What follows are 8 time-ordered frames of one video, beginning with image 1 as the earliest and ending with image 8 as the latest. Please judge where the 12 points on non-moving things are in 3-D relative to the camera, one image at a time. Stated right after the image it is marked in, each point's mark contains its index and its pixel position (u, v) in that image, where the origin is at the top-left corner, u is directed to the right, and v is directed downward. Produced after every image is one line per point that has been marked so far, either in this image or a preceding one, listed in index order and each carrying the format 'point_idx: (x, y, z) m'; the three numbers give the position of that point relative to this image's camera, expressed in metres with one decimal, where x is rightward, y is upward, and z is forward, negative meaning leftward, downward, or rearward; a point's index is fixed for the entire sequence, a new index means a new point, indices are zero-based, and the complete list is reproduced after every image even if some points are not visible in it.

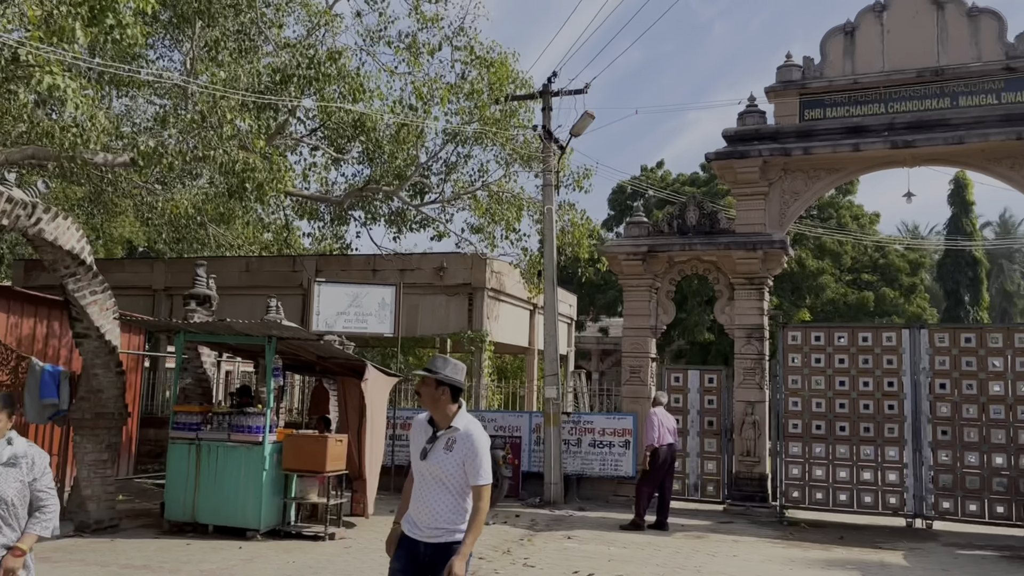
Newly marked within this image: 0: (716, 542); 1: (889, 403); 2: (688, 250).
0: (+2.2, -2.7, +9.1) m
1: (+4.7, -1.4, +10.6) m
2: (+2.4, +0.5, +11.6) m
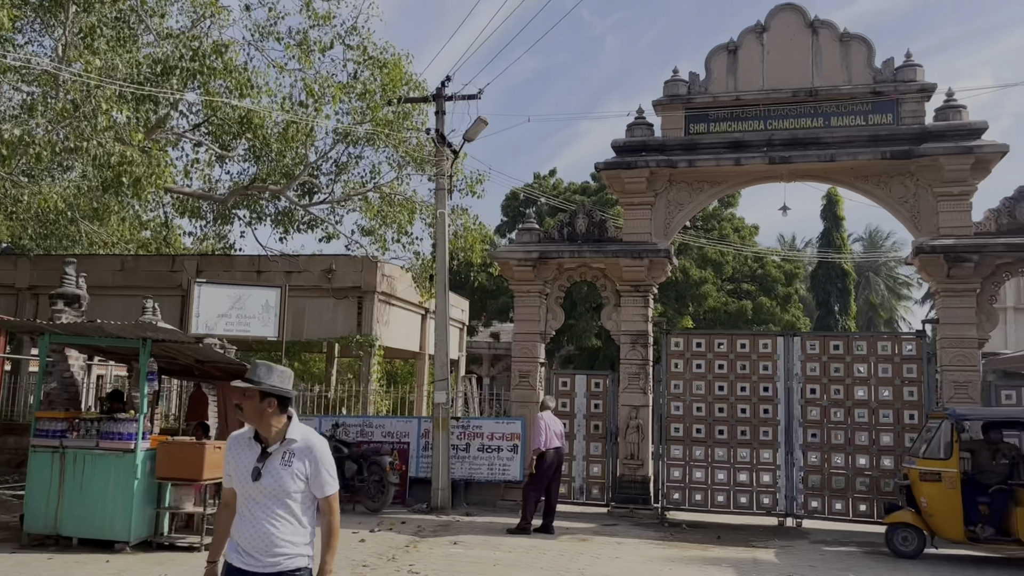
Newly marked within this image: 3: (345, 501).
0: (+0.9, -2.8, +9.3) m
1: (+3.3, -1.5, +11.1) m
2: (+0.9, +0.4, +11.8) m
3: (-2.3, -2.9, +11.8) m
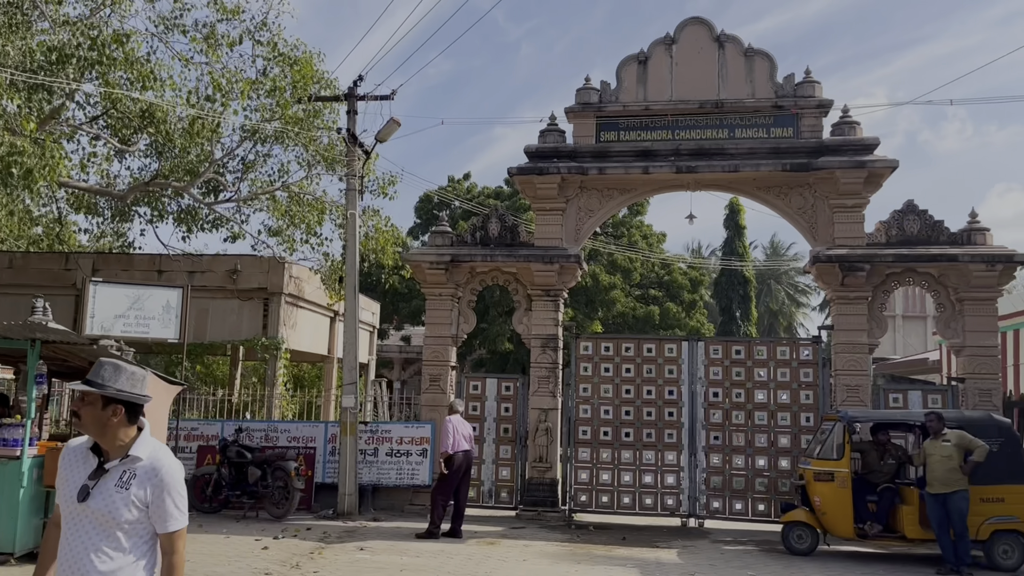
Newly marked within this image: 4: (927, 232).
0: (-0.1, -2.8, +9.3) m
1: (+2.1, -1.6, +11.3) m
2: (-0.3, +0.4, +11.8) m
3: (-3.5, -2.9, +11.5) m
4: (+5.3, +0.7, +10.8) m
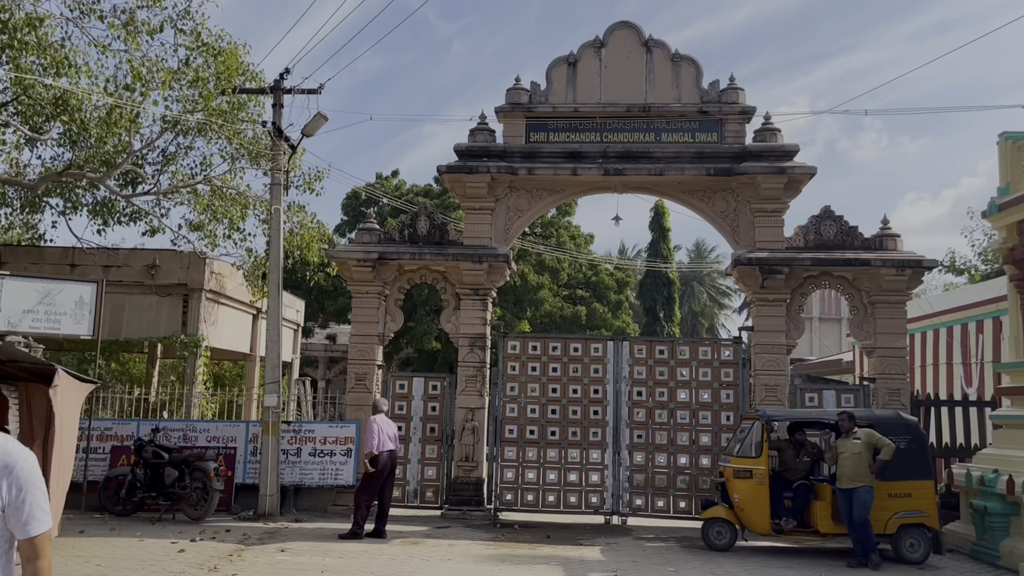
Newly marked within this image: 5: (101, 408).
0: (-0.9, -2.8, +9.2) m
1: (+1.1, -1.6, +11.4) m
2: (-1.3, +0.4, +11.7) m
3: (-4.5, -2.9, +11.1) m
4: (+4.3, +0.7, +11.2) m
5: (-6.0, -1.7, +12.4) m
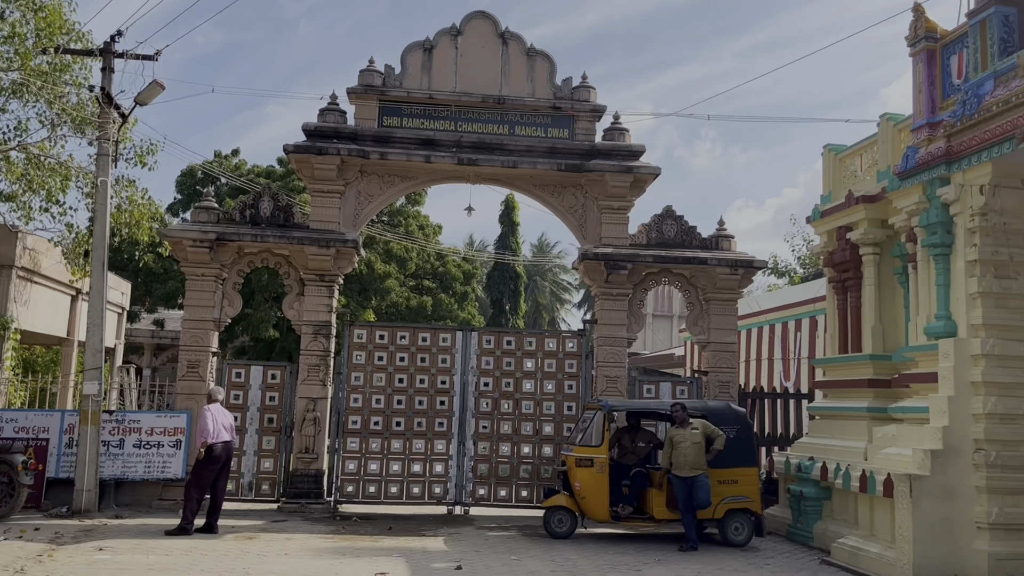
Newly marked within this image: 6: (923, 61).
0: (-2.5, -2.6, +8.9) m
1: (-1.0, -1.5, +11.4) m
2: (-3.3, +0.6, +11.2) m
3: (-6.5, -2.6, +10.1) m
4: (+2.3, +0.7, +11.7) m
5: (-8.1, -1.4, +11.0) m
6: (+4.1, +2.3, +8.5) m
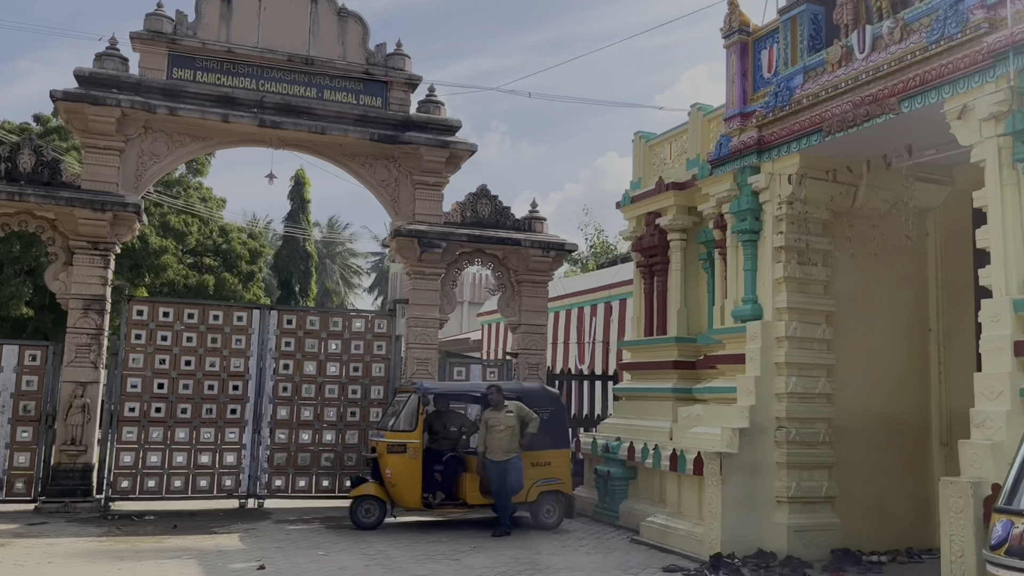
0: (-4.3, -2.3, +7.6) m
1: (-3.4, -1.2, +10.4) m
2: (-5.6, +1.0, +9.6) m
3: (-8.4, -2.2, +7.8) m
4: (-0.2, +1.0, +11.5) m
5: (-10.2, -0.9, +8.3) m
6: (+2.3, +2.4, +8.8) m
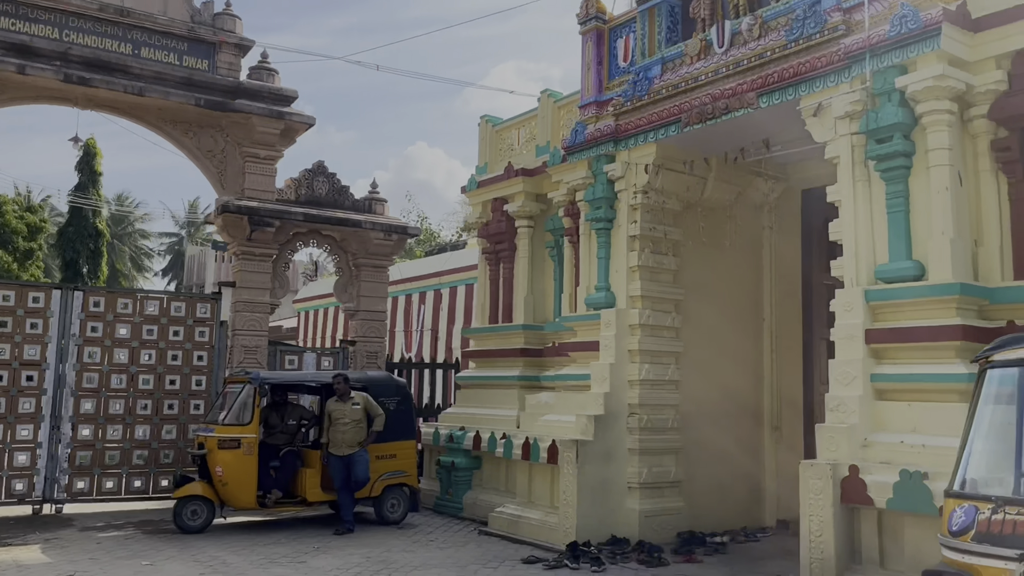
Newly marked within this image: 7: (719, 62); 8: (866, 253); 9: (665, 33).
0: (-5.5, -2.1, +6.1) m
1: (-5.1, -0.9, +9.1) m
2: (-7.1, +1.3, +7.8) m
3: (-9.5, -1.9, +5.4) m
4: (-2.3, +1.2, +10.9) m
5: (-11.3, -0.6, +5.6) m
6: (+0.8, +2.5, +8.8) m
7: (+1.7, +1.9, +7.2) m
8: (+2.5, +0.2, +6.1) m
9: (+1.4, +2.4, +8.1) m
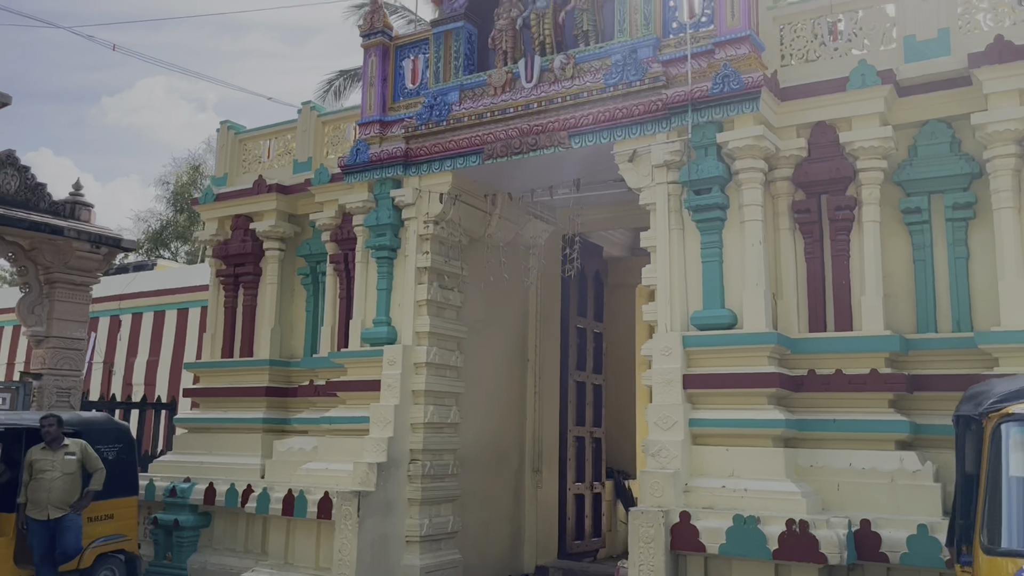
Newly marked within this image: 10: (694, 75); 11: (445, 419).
0: (-6.3, -1.9, +3.1) m
1: (-7.0, -0.9, +6.0) m
2: (-8.2, +1.4, +4.2) m
3: (-9.7, -1.4, +0.9) m
4: (-5.0, +1.0, +8.8) m
5: (-11.3, -0.1, +0.3) m
6: (-1.3, +2.2, +8.2) m
7: (+0.1, +1.6, +7.0) m
8: (+1.2, -0.1, +6.2) m
9: (-0.4, +2.1, +7.7) m
10: (+1.3, +1.6, +6.3) m
11: (-0.6, -1.1, +7.5) m
